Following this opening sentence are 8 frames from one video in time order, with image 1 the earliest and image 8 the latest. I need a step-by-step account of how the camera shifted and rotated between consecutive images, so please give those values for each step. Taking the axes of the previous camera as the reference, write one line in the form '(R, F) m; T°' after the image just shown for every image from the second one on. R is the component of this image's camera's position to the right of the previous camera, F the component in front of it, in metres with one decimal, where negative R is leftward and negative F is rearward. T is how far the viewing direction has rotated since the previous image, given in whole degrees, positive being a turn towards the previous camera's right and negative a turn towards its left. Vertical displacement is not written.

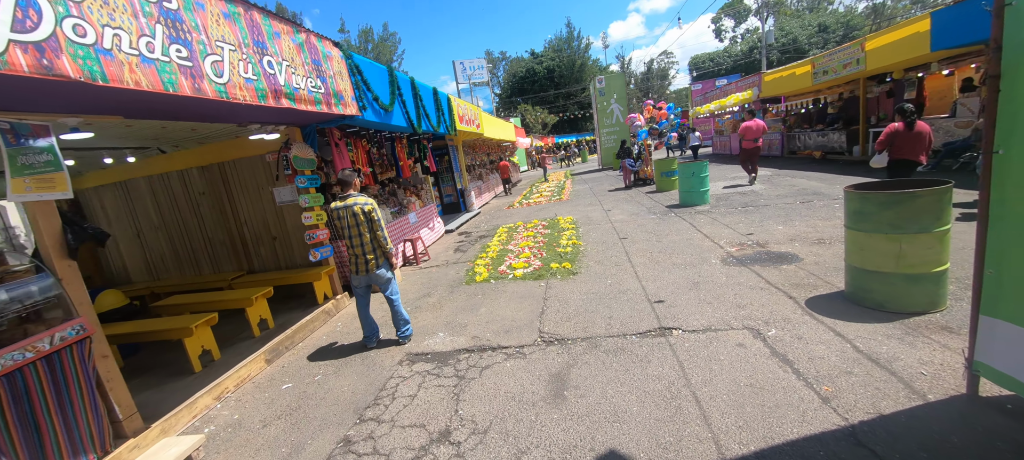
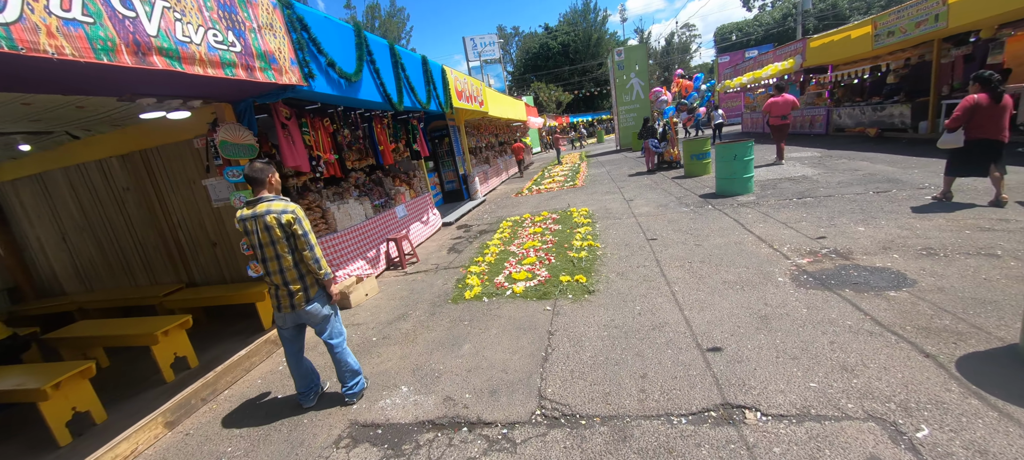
(+0.2, +1.3) m; -2°
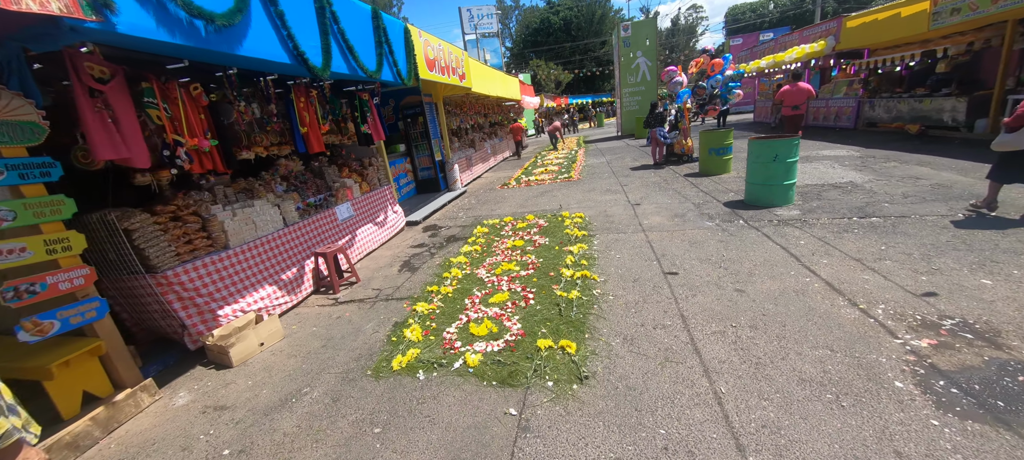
(+0.3, +1.7) m; +1°
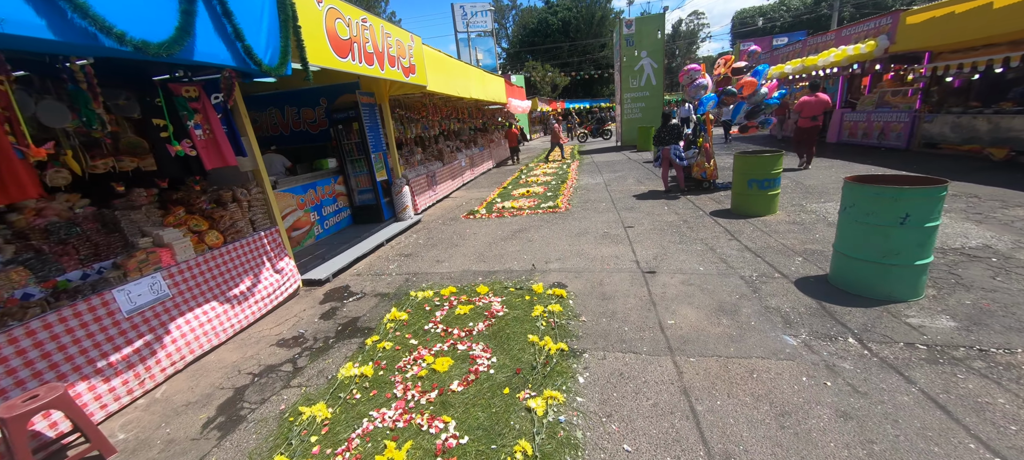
(+0.6, +2.6) m; +1°
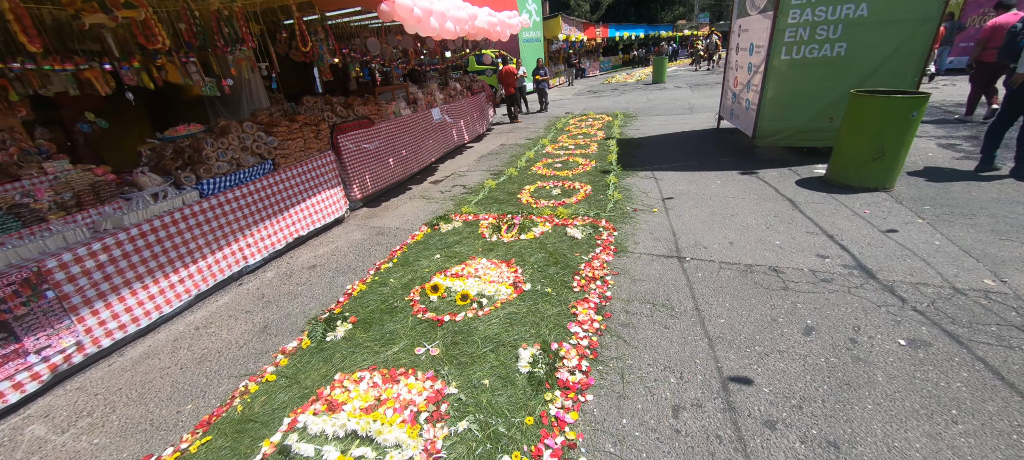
(+0.4, +1.2) m; -7°
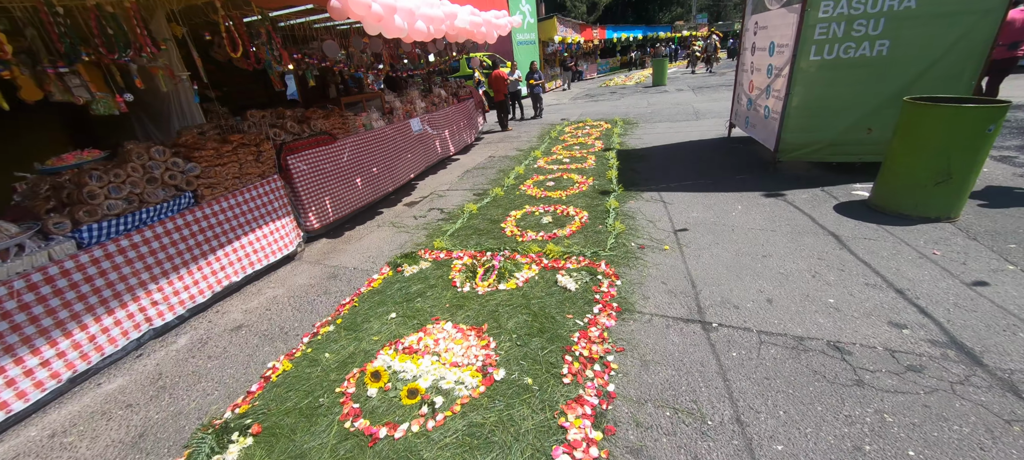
(+0.2, +0.9) m; 0°
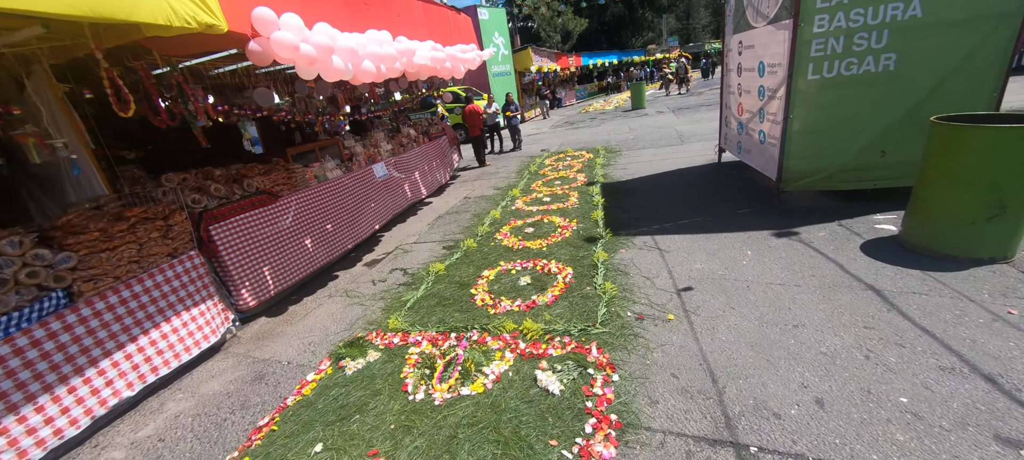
(+0.2, +0.7) m; +1°
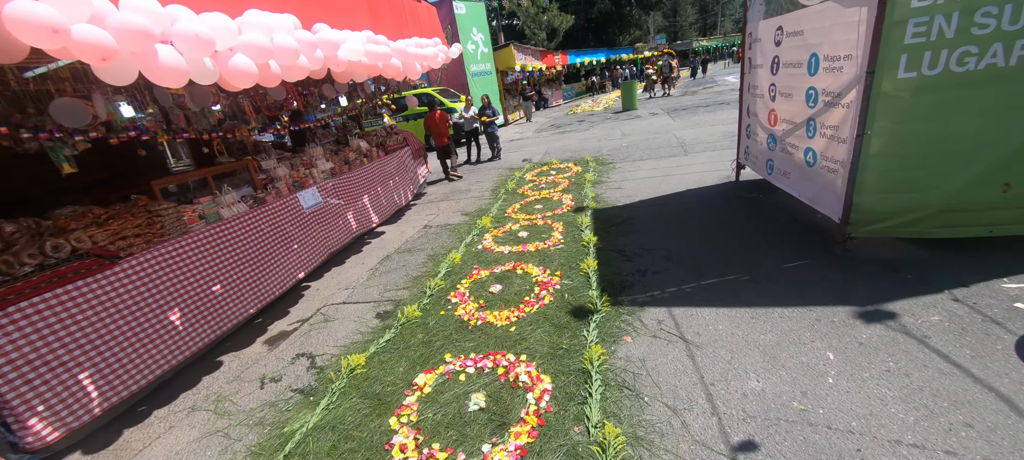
(+0.3, +1.5) m; +1°
